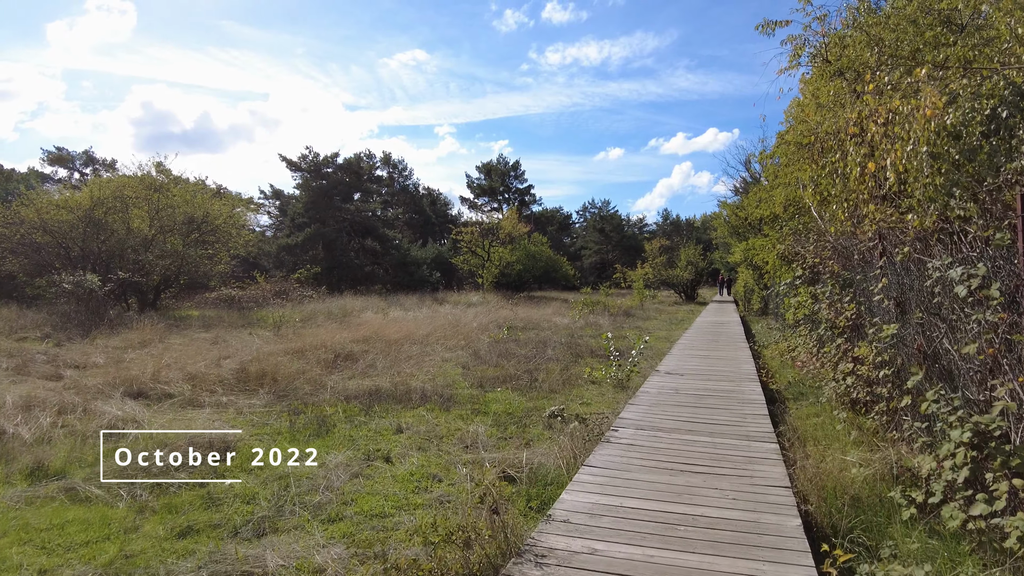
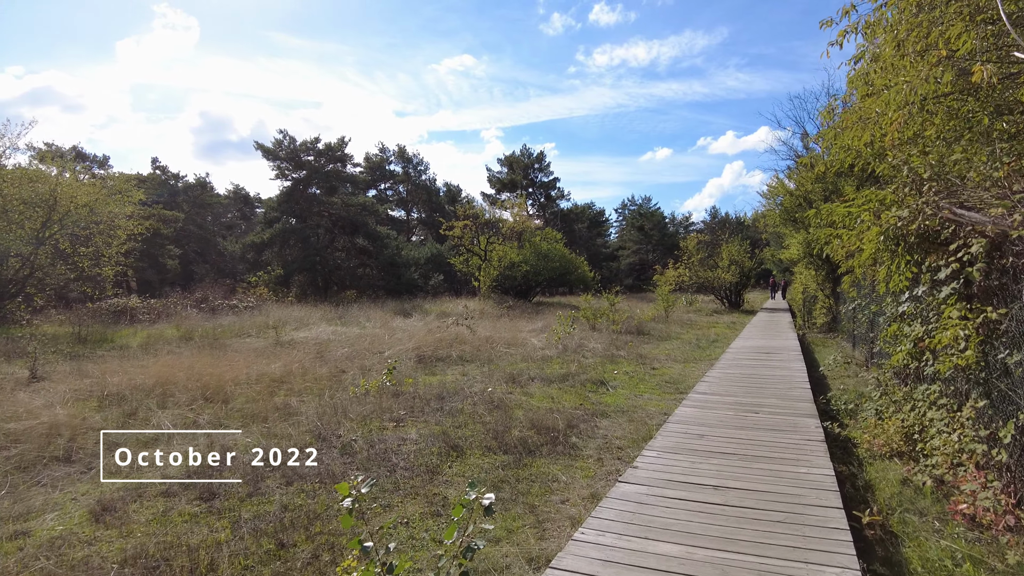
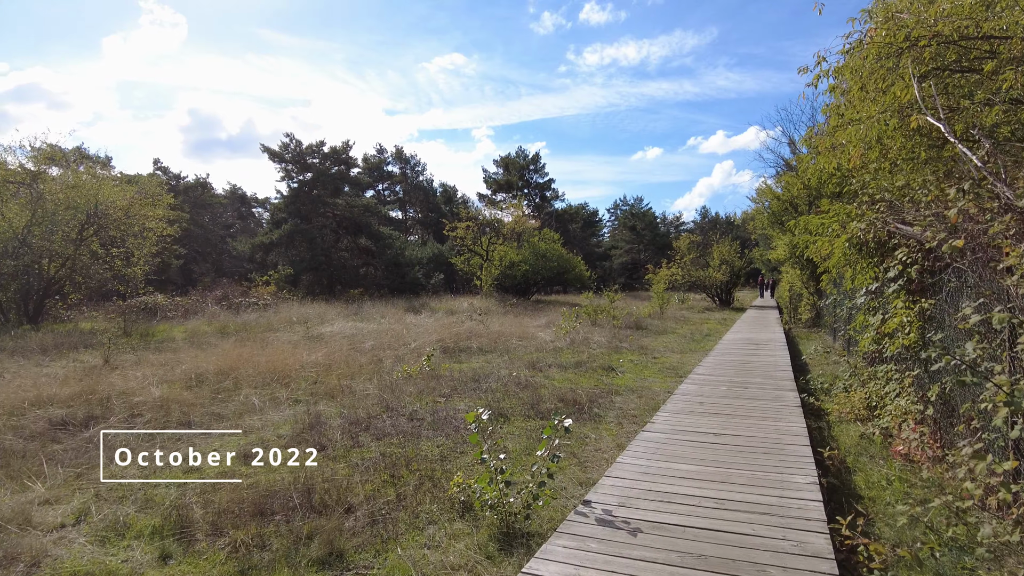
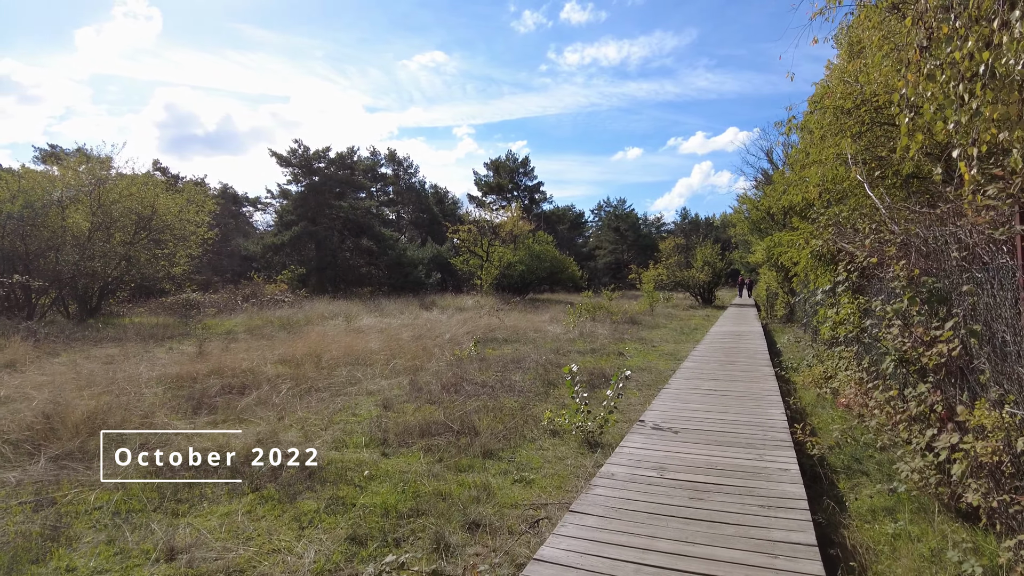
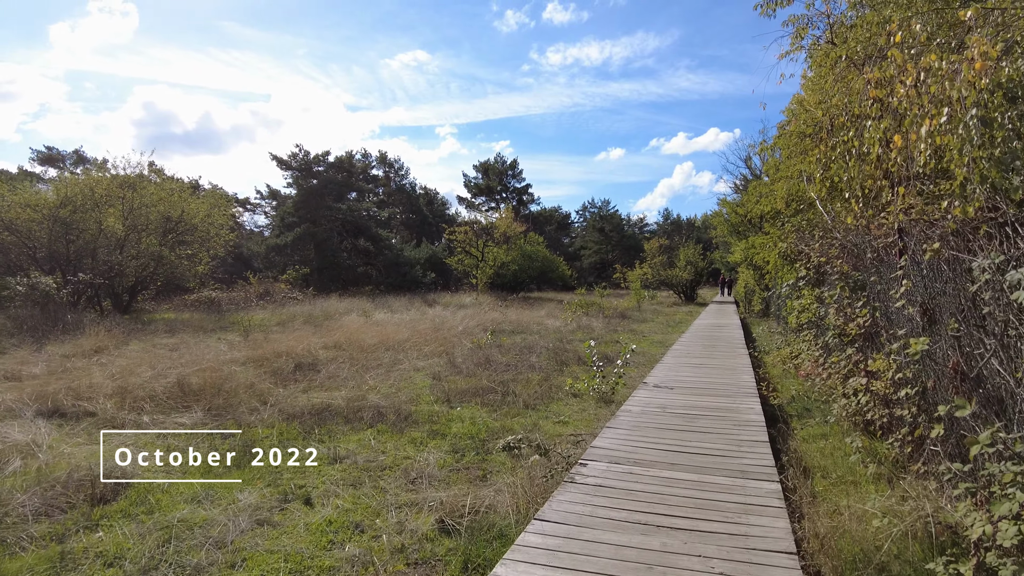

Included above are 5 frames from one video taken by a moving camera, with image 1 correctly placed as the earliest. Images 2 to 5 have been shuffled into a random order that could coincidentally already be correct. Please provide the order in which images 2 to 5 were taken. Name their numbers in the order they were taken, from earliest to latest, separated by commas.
5, 4, 3, 2
